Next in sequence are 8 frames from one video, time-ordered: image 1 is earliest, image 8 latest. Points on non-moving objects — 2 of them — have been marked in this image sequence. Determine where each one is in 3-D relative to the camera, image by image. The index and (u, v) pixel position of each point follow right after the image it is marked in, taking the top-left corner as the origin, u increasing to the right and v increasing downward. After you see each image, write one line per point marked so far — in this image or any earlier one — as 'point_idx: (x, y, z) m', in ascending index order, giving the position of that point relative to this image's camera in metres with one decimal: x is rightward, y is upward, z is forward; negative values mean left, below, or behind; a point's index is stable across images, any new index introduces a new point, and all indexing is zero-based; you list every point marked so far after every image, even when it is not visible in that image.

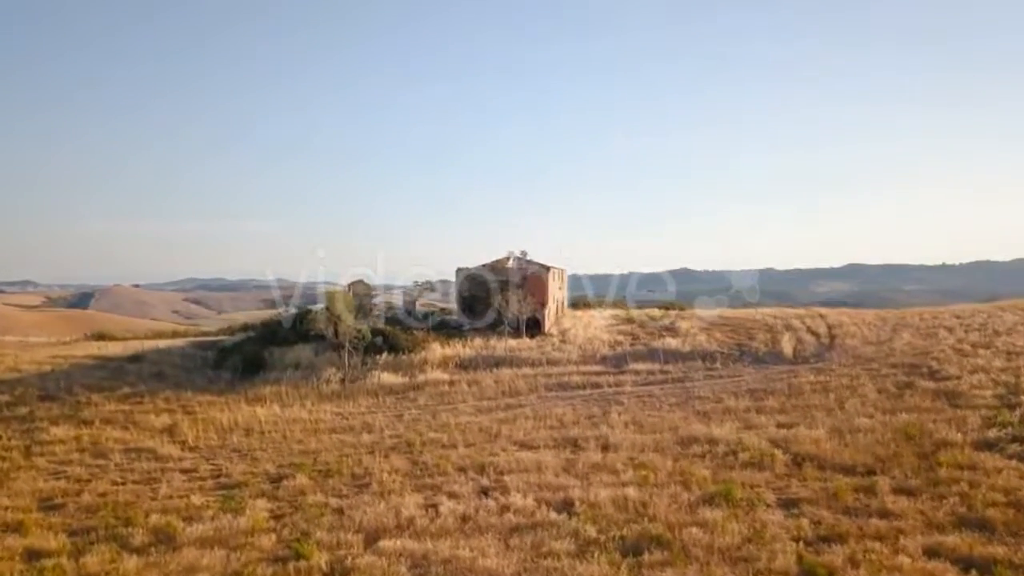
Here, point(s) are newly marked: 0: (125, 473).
0: (-7.6, -3.6, +14.8) m
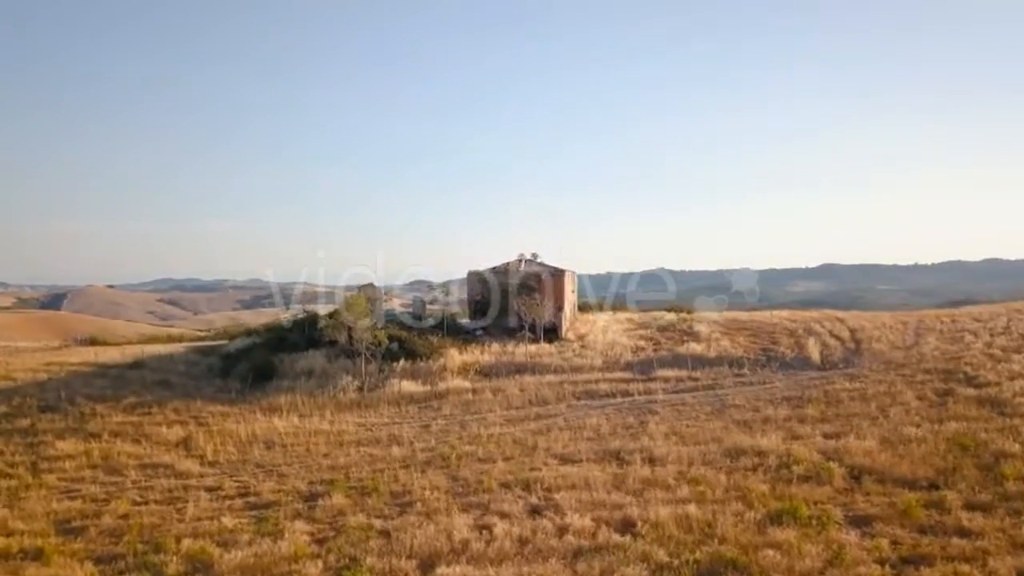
0: (-6.8, -3.8, +13.9) m
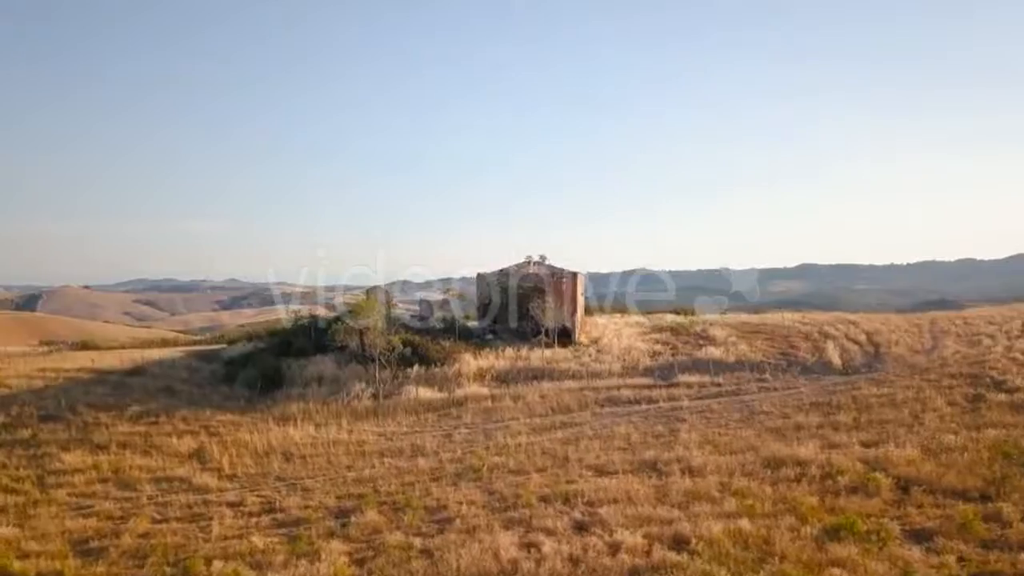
0: (-6.1, -3.9, +13.2) m
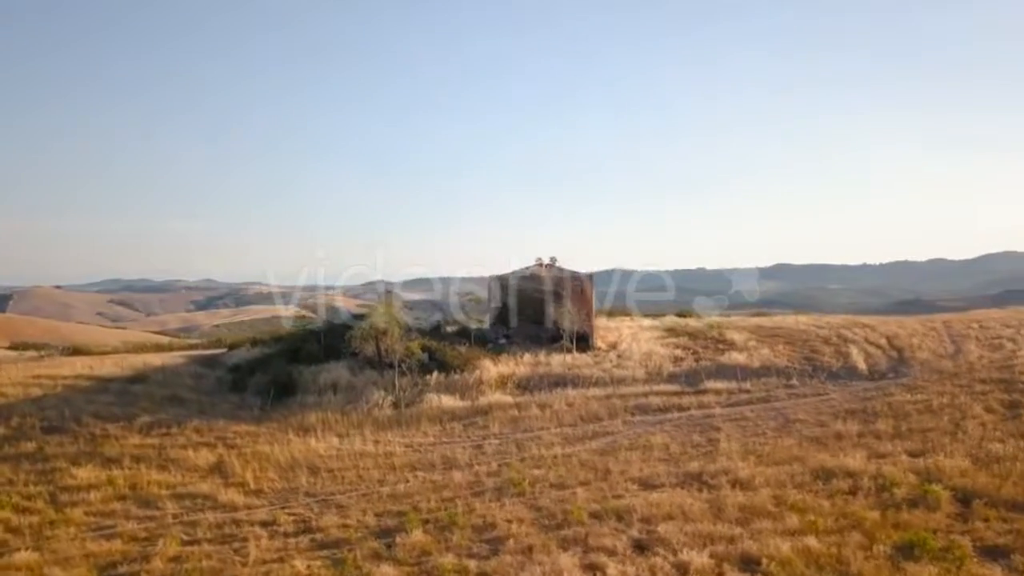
0: (-5.3, -4.0, +12.4) m
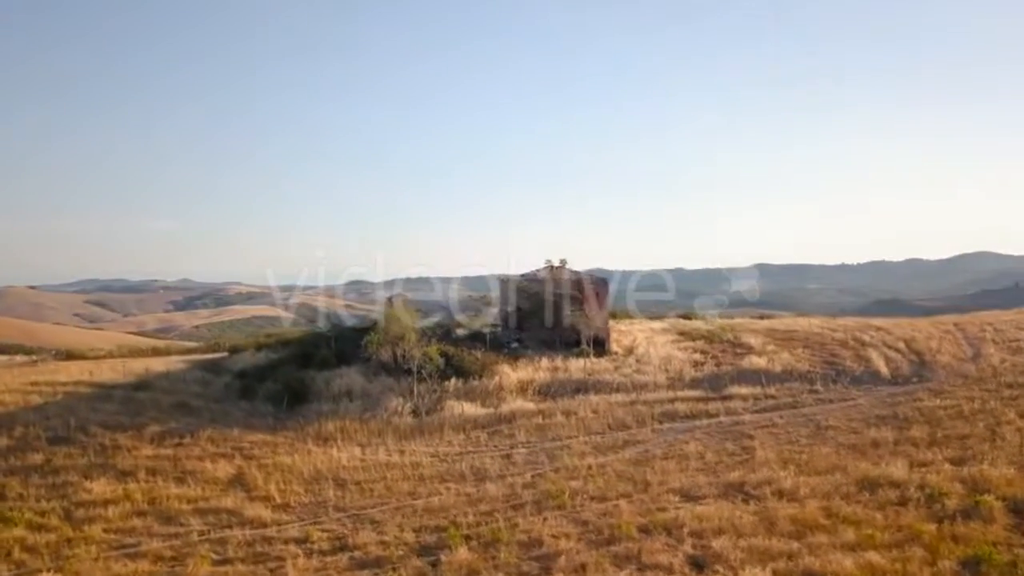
0: (-4.6, -4.1, +11.8) m
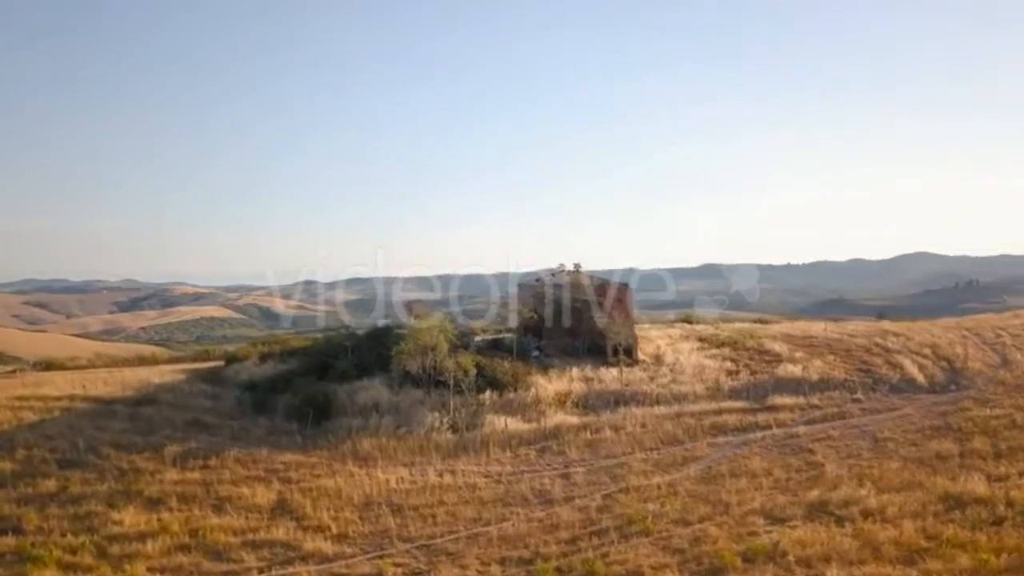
0: (-3.2, -4.3, +10.8) m
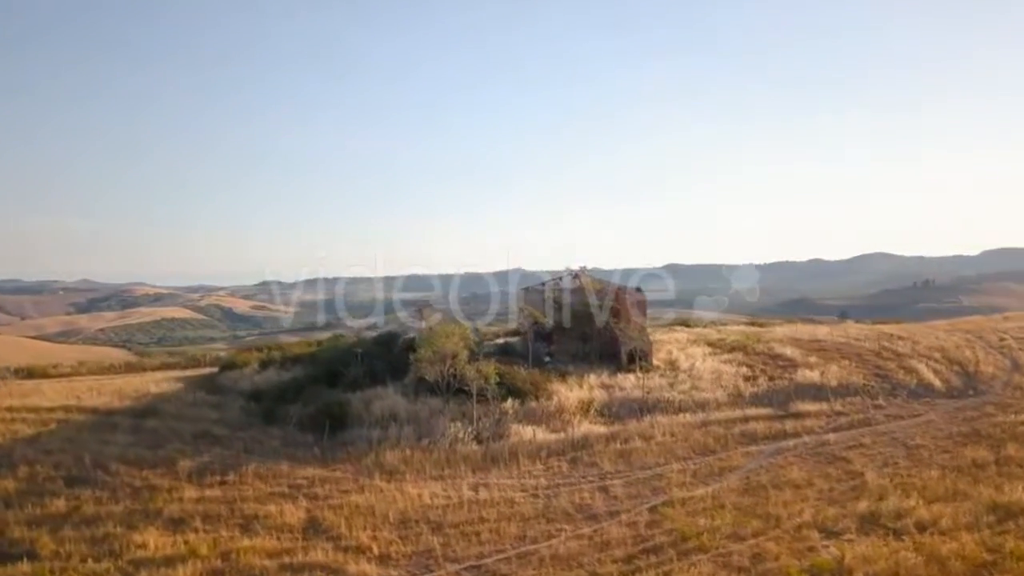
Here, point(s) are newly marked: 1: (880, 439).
0: (-2.3, -4.4, +10.1) m
1: (+8.3, -3.4, +17.1) m
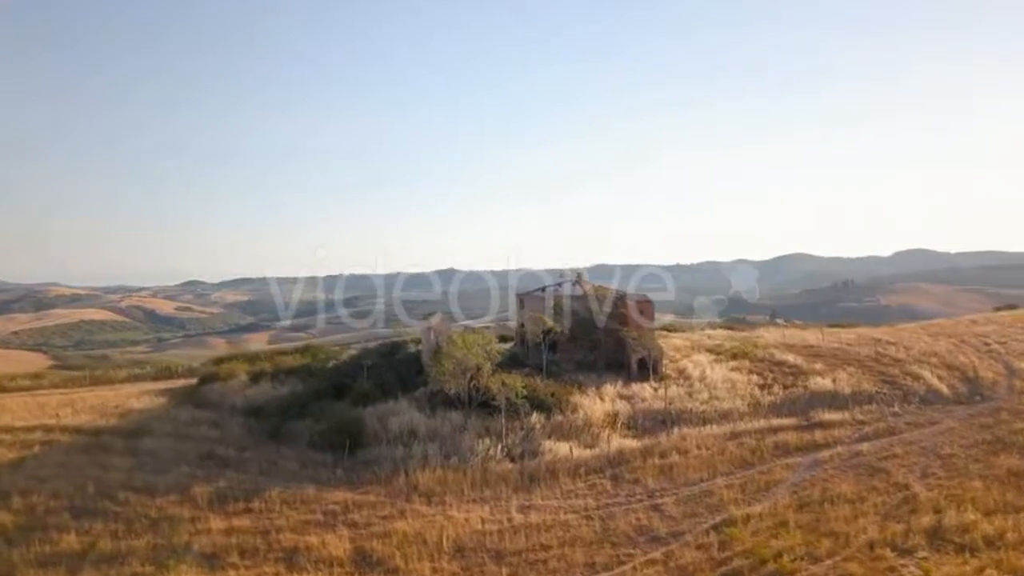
0: (-1.1, -4.6, +9.3) m
1: (+9.0, -3.6, +17.1) m
